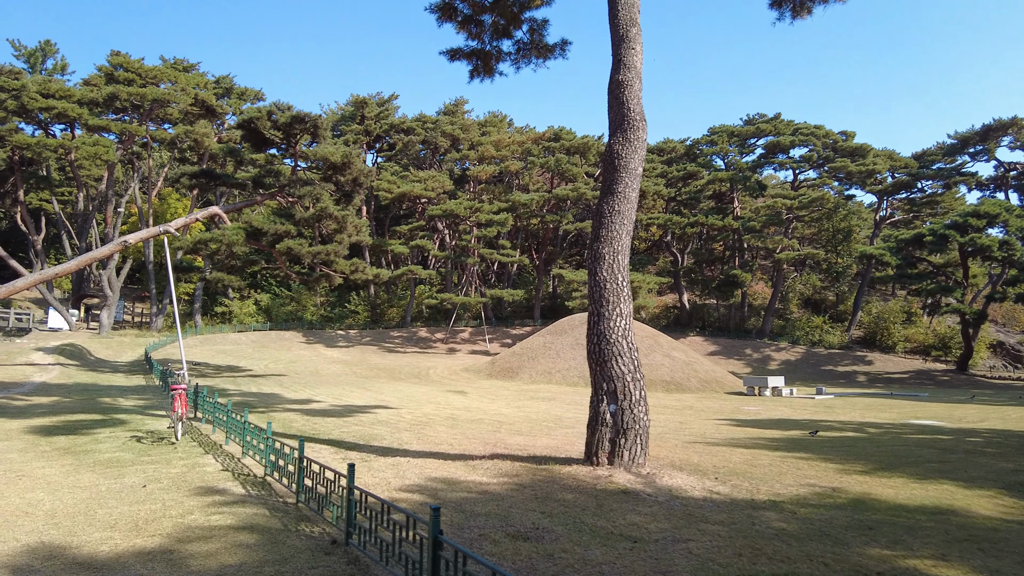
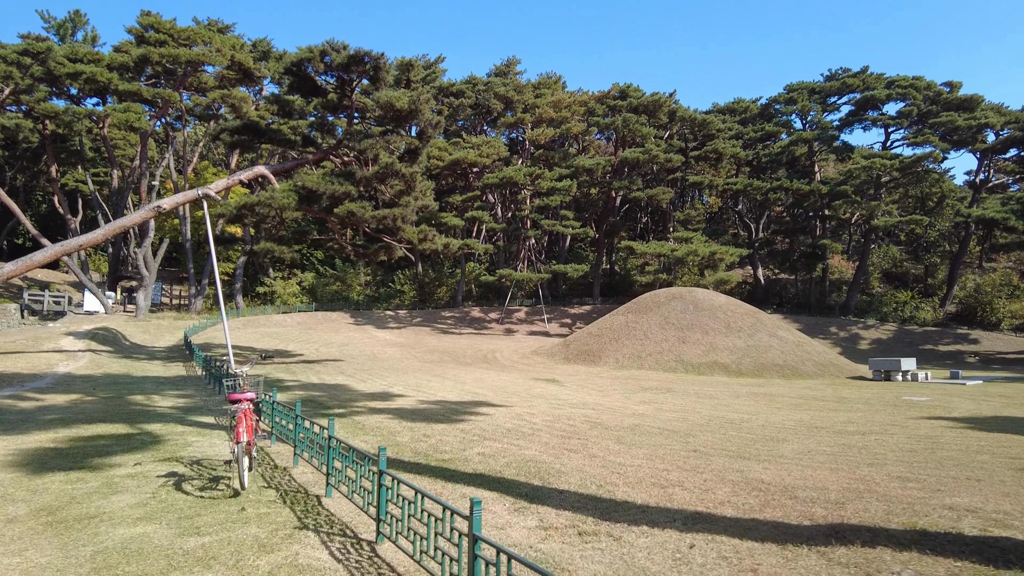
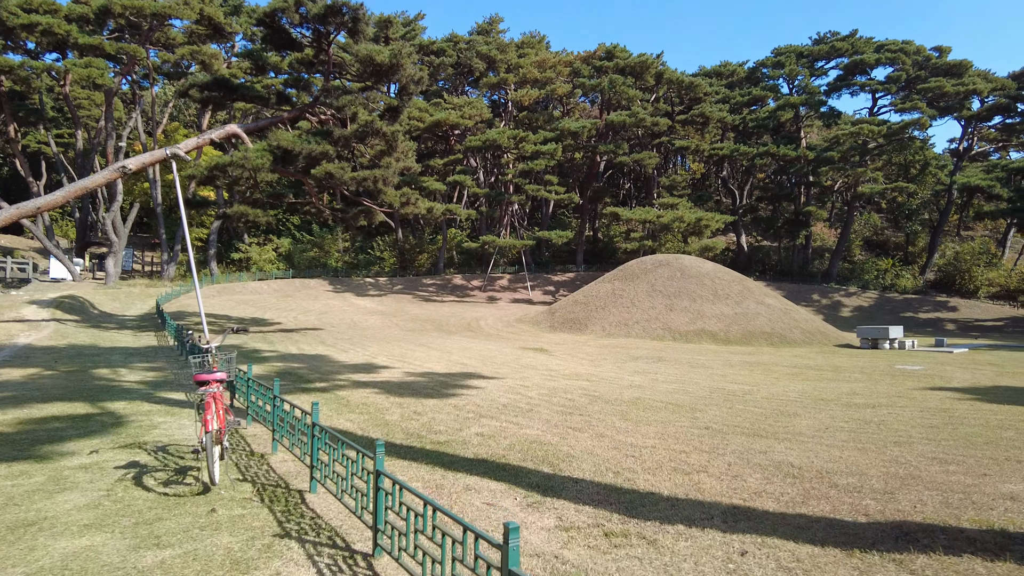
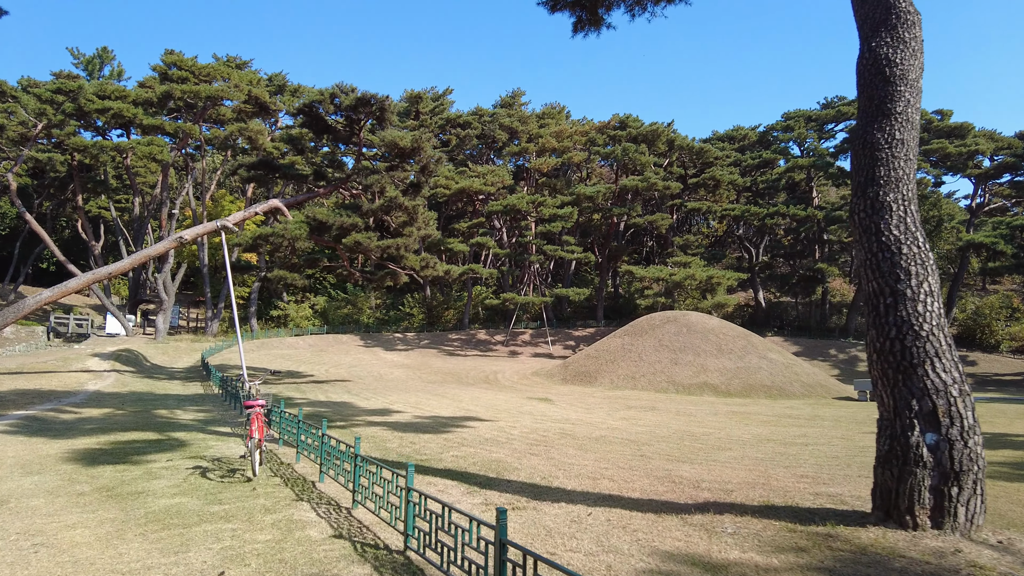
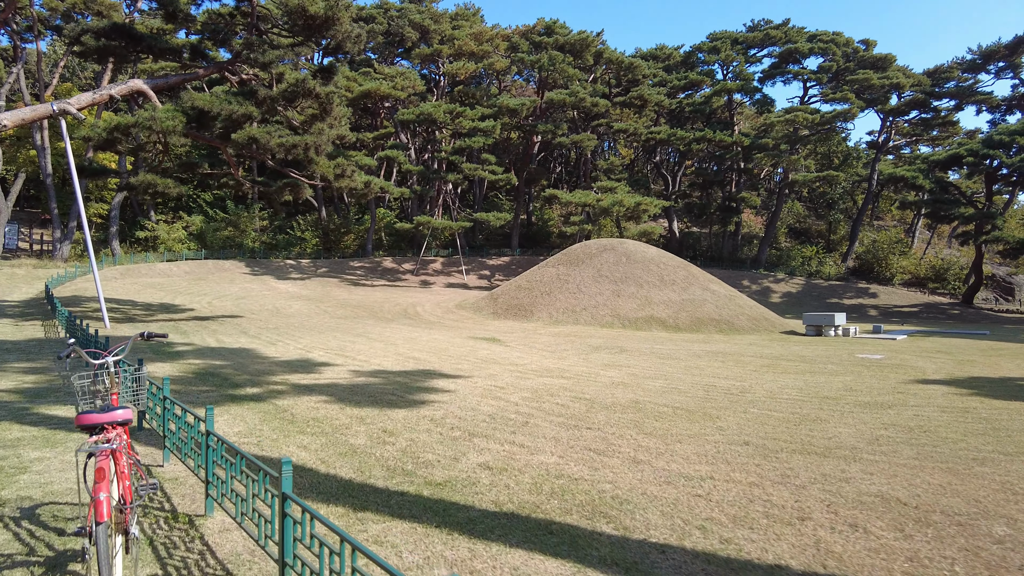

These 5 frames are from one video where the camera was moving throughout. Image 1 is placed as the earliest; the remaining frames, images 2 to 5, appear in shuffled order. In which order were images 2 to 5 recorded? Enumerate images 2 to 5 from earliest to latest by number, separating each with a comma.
4, 2, 3, 5
